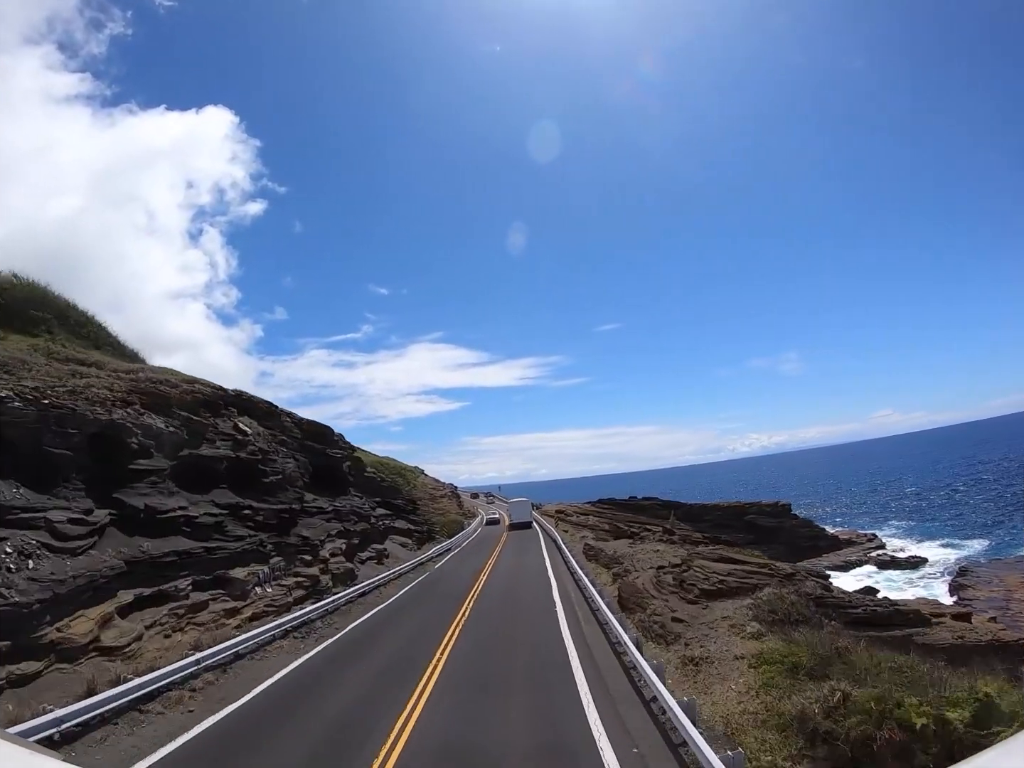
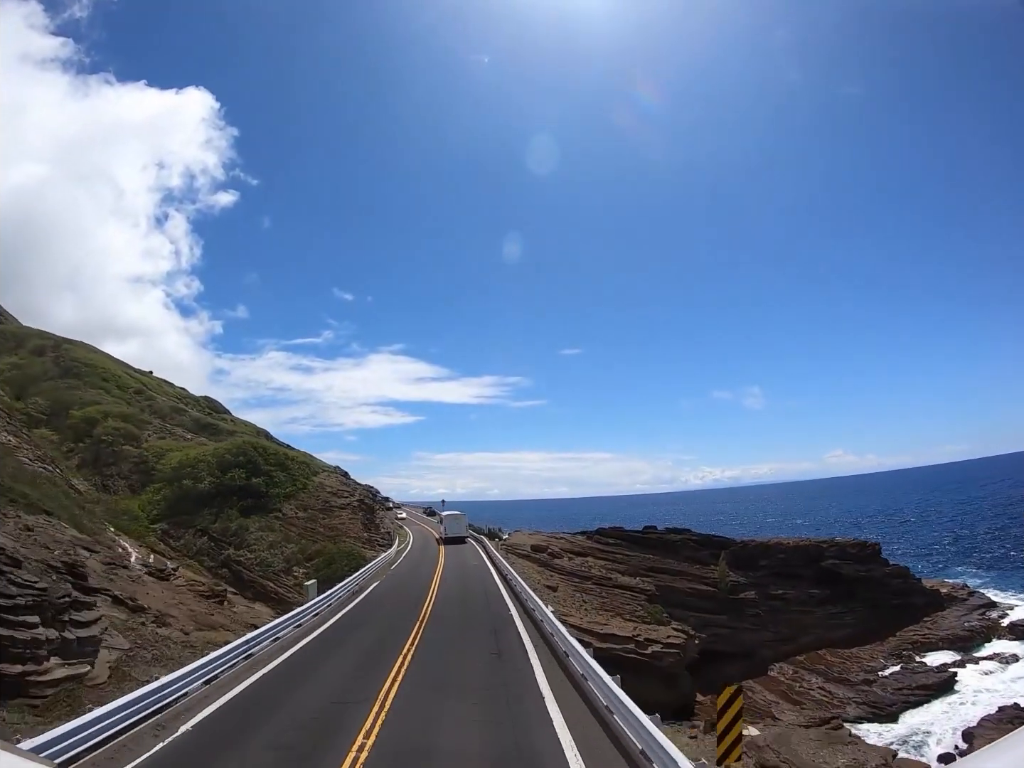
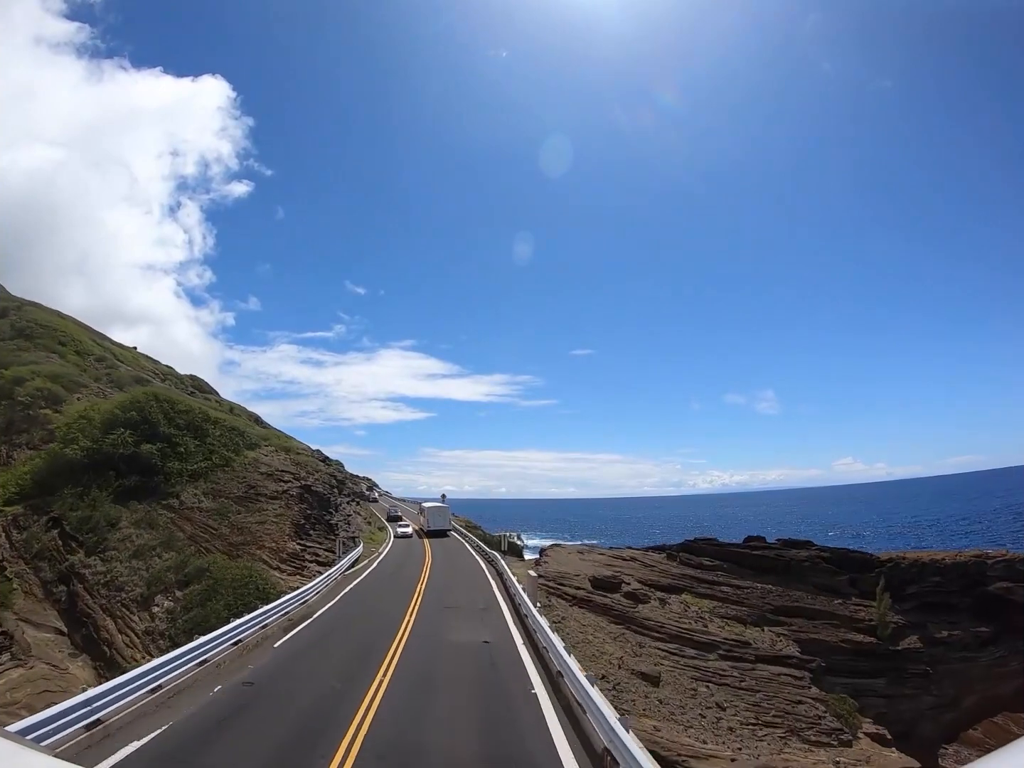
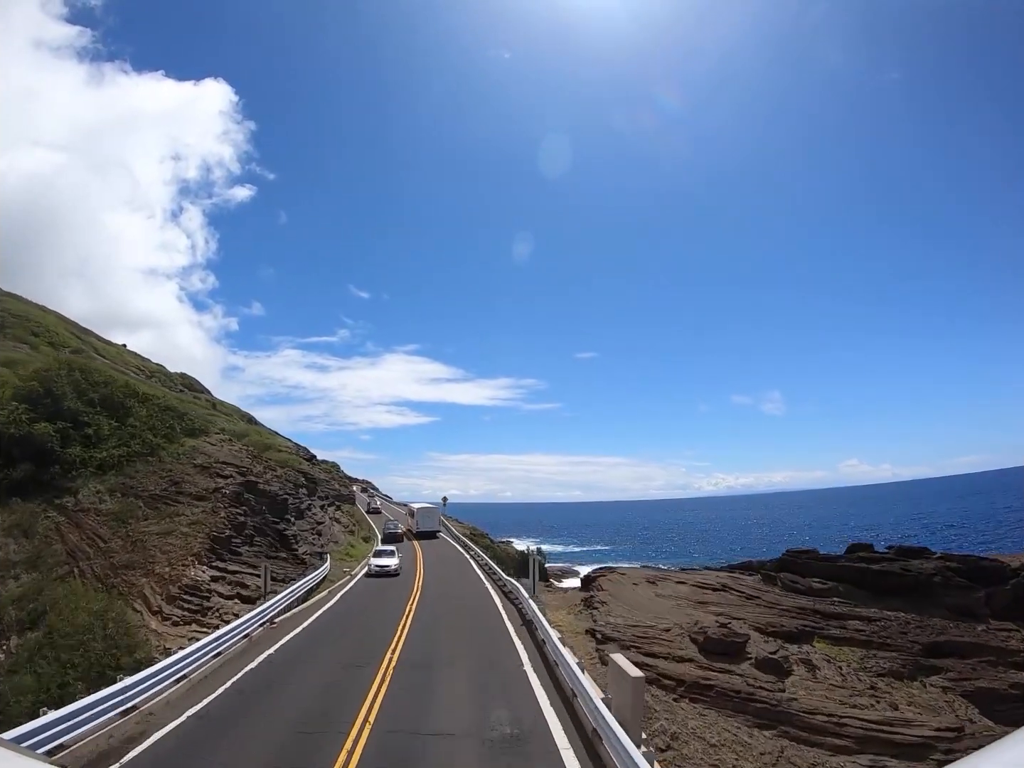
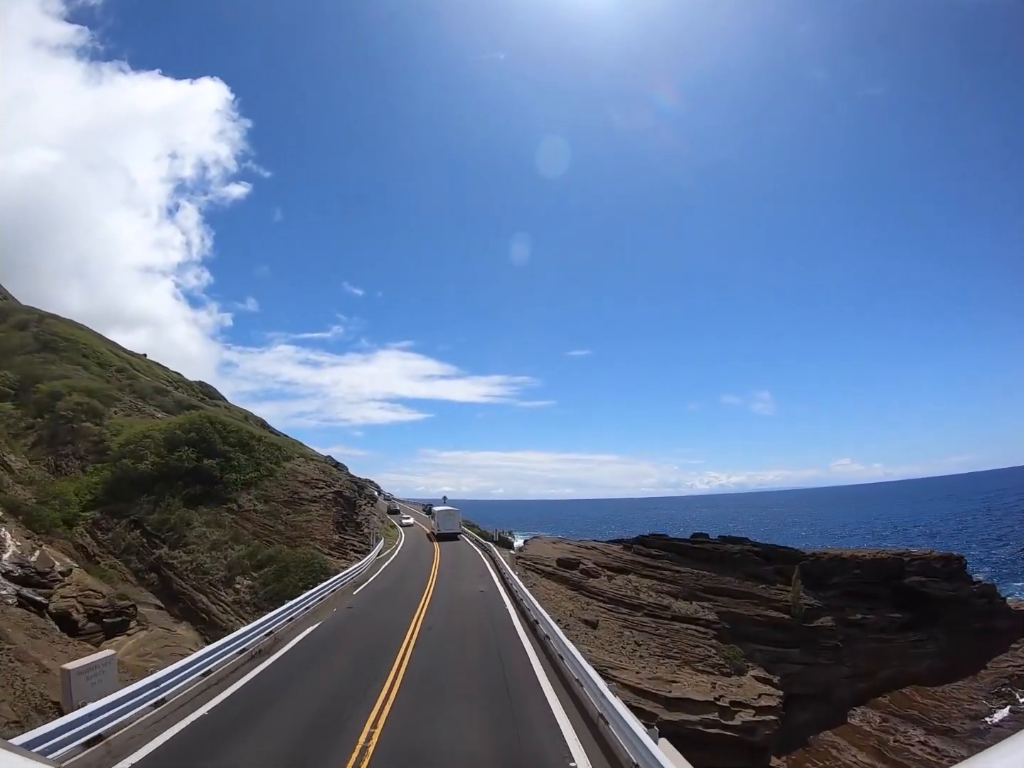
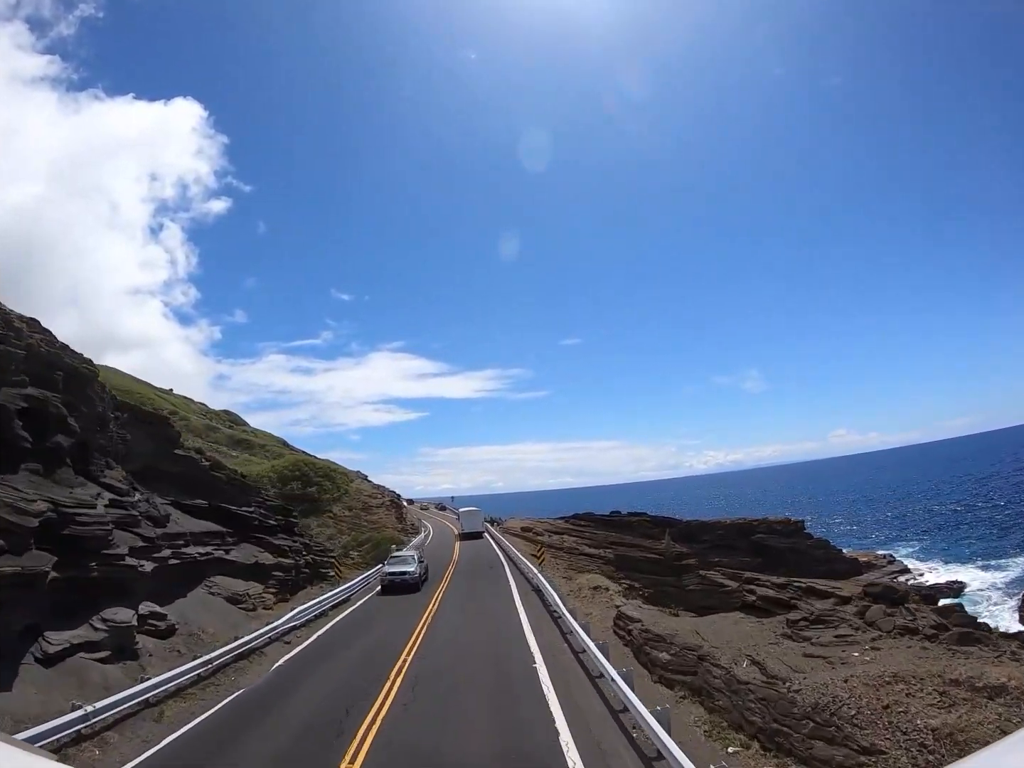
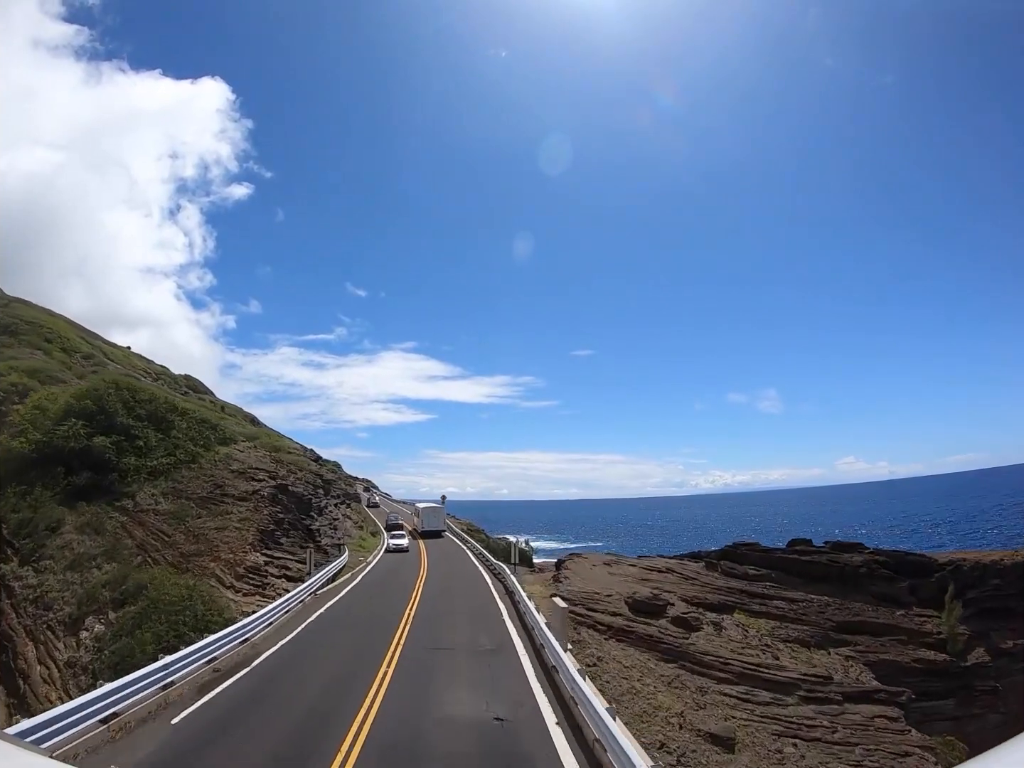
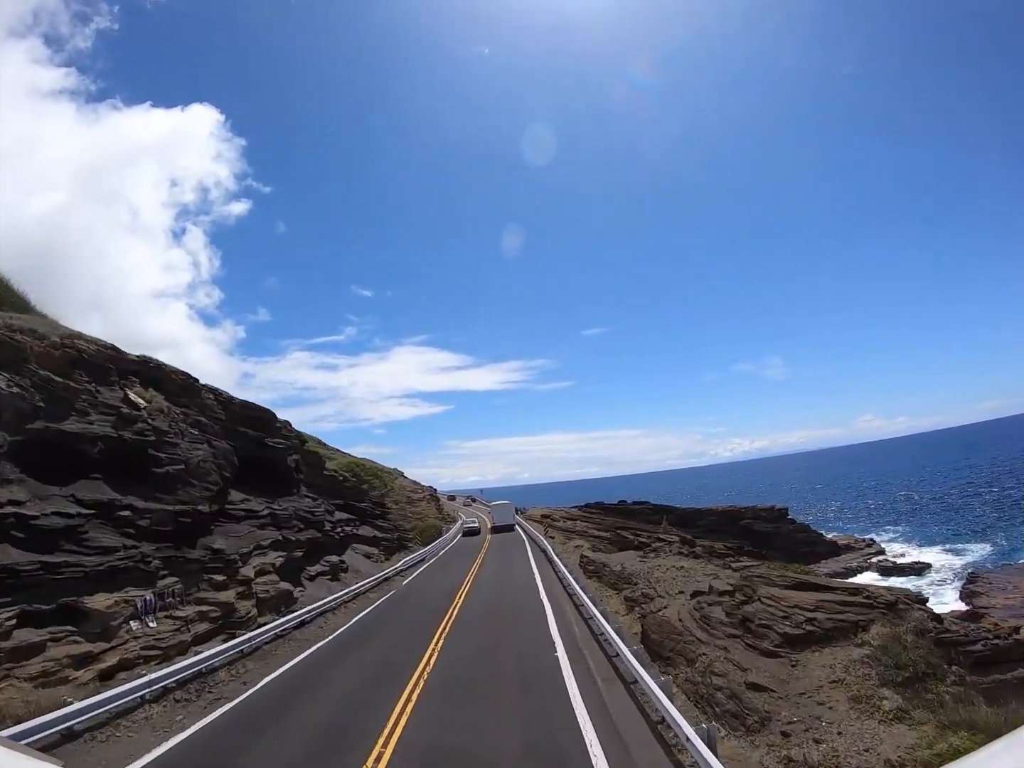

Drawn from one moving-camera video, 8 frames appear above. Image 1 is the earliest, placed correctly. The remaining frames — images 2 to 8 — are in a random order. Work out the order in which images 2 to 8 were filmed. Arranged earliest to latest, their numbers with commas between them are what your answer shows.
8, 6, 2, 5, 3, 7, 4
